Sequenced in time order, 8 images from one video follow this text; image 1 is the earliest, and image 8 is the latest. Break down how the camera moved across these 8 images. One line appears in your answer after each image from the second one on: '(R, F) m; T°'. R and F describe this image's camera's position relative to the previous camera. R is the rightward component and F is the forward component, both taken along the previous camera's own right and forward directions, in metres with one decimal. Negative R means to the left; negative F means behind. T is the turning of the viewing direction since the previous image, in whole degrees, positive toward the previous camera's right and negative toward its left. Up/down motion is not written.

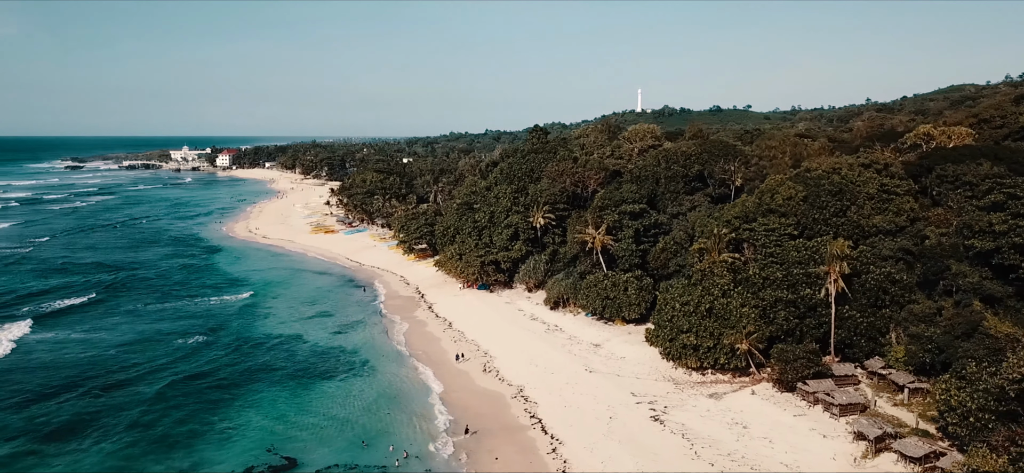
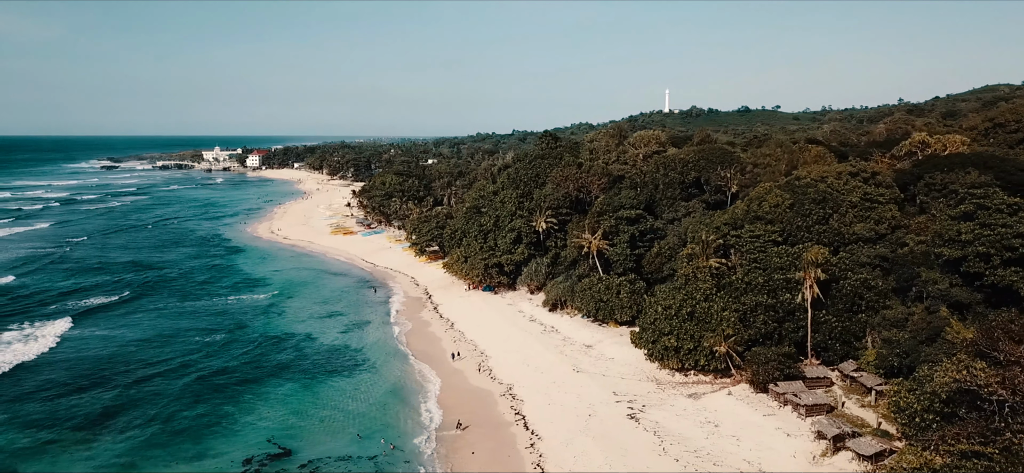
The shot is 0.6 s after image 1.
(+1.4, -1.4) m; -2°
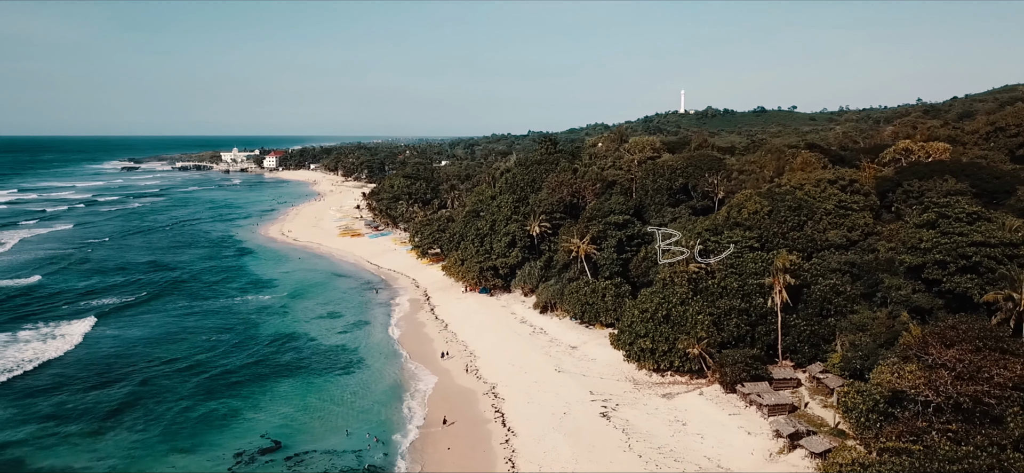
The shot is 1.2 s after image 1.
(+1.3, -1.3) m; -1°
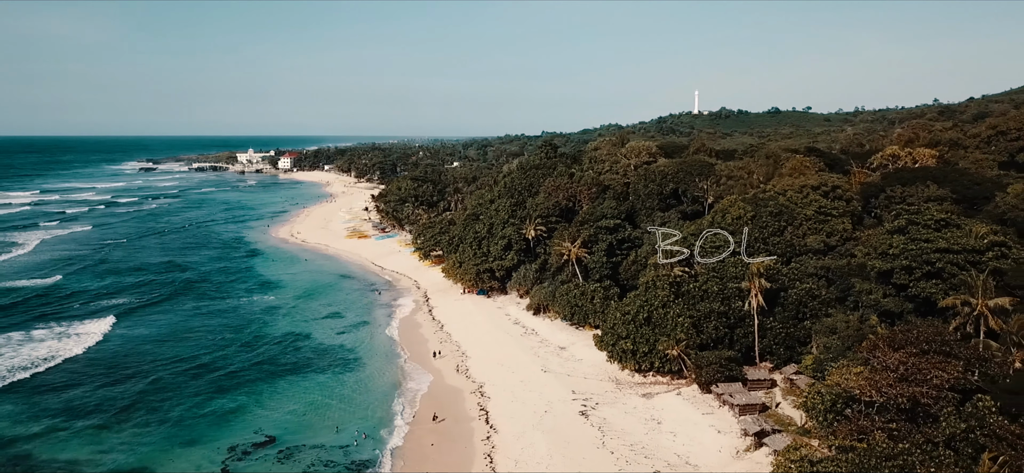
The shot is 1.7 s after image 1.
(+1.1, -1.1) m; -1°
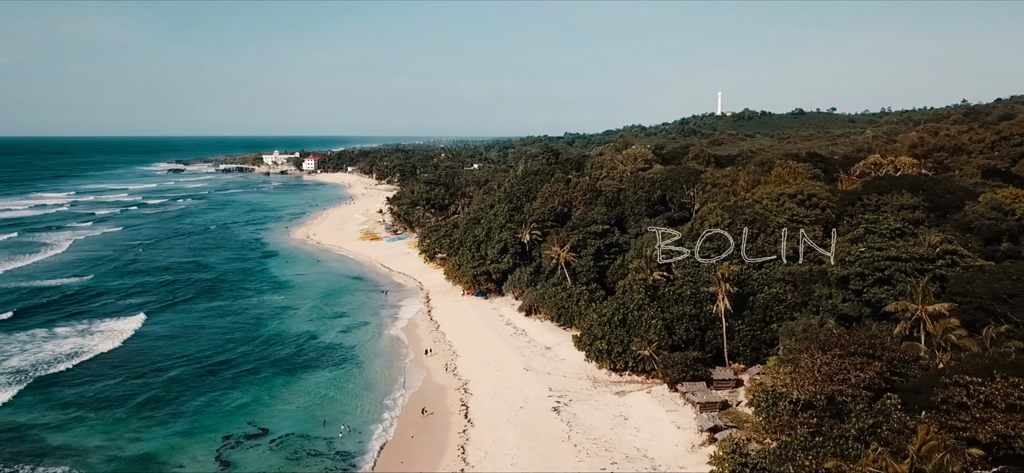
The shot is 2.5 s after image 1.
(+1.7, -1.8) m; -2°
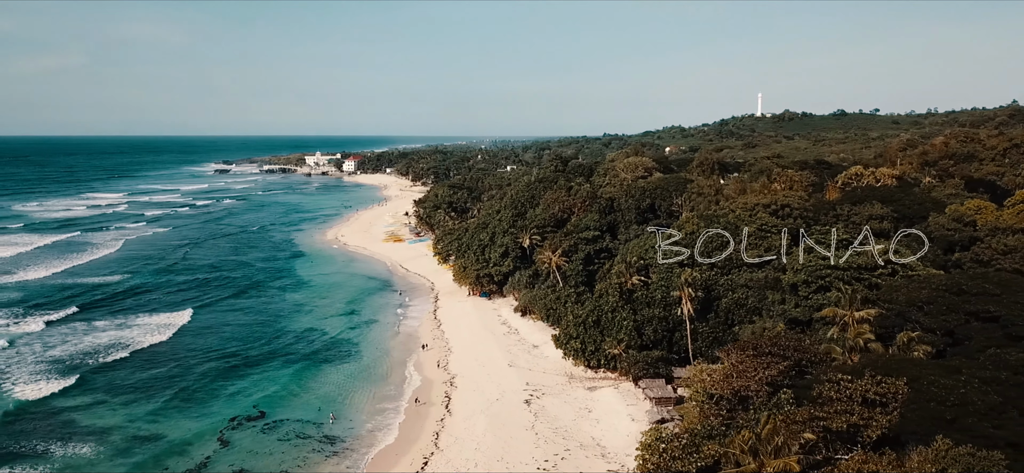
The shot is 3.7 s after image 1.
(+2.6, -2.7) m; -3°
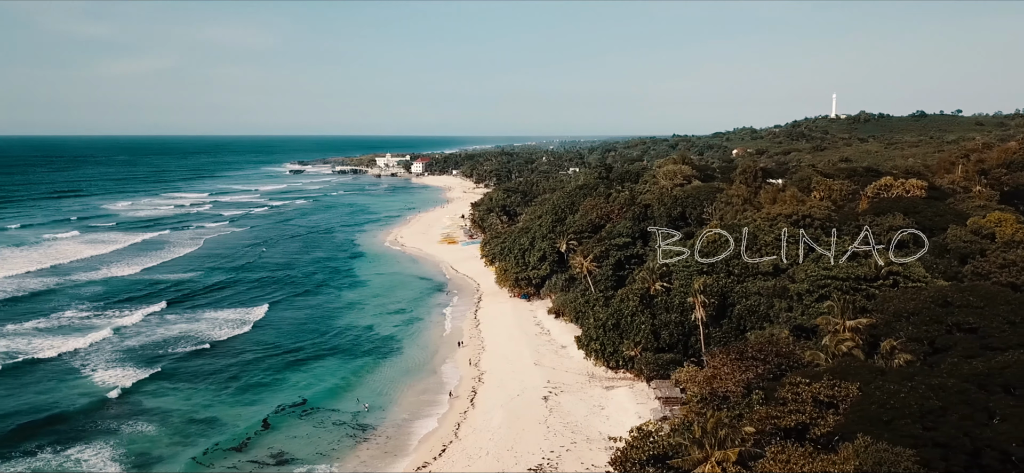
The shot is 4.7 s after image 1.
(+2.1, -2.3) m; -5°
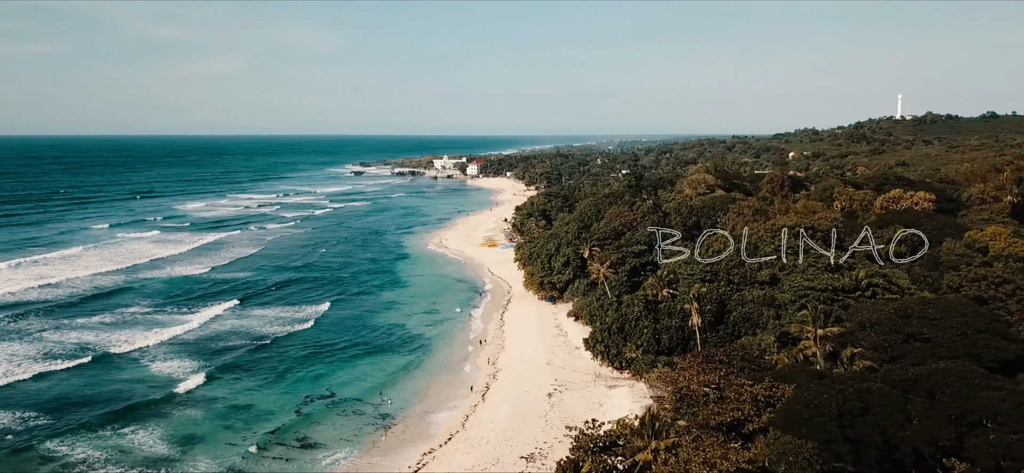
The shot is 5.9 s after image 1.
(+2.4, -2.8) m; -4°
